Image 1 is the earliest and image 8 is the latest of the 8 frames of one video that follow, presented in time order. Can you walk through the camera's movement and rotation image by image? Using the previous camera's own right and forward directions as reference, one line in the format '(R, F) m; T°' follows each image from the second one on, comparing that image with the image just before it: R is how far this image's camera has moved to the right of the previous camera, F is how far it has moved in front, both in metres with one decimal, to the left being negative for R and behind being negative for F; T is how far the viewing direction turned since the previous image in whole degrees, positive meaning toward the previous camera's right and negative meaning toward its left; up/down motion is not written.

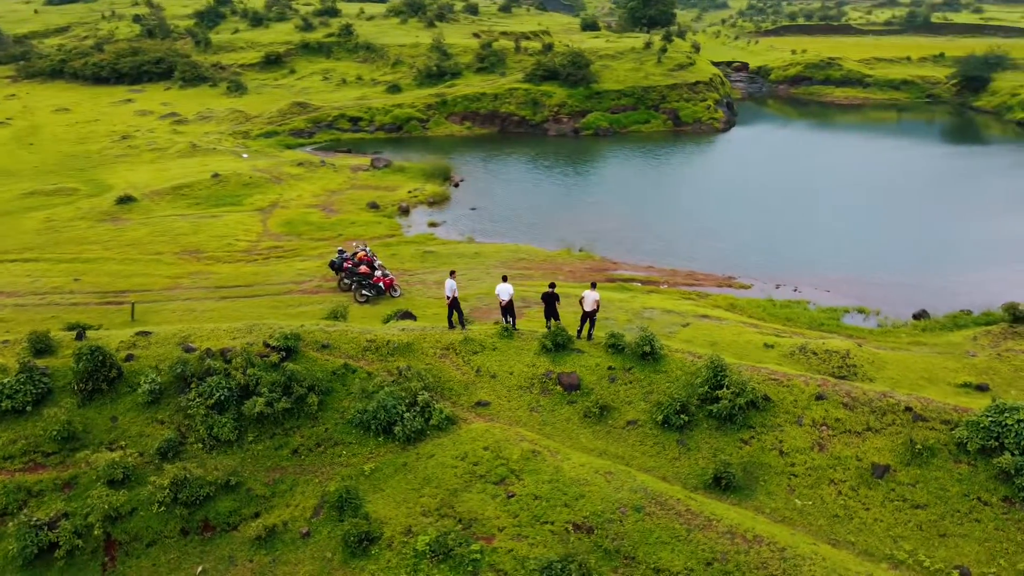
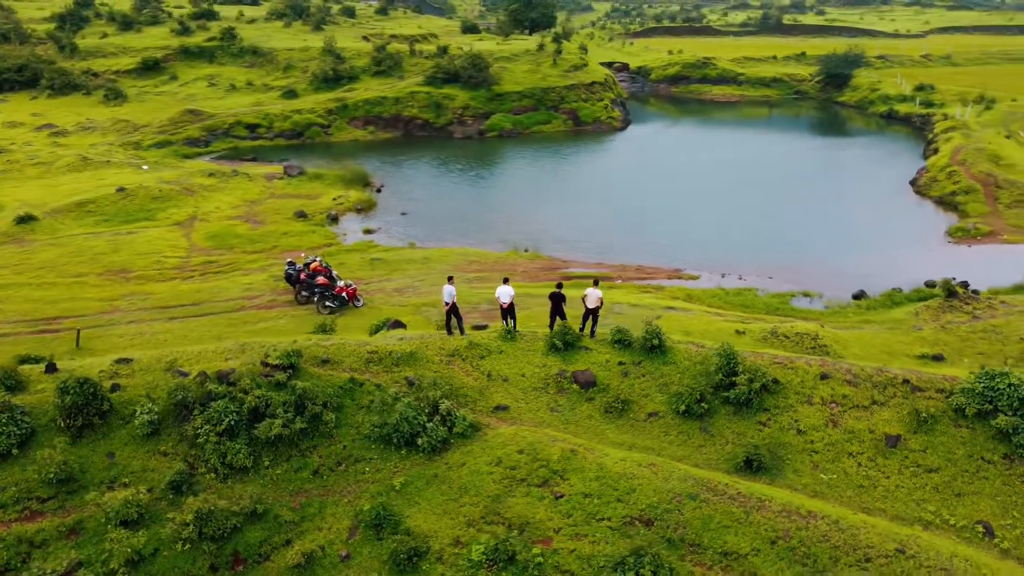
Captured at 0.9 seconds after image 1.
(-3.1, +0.3) m; +9°
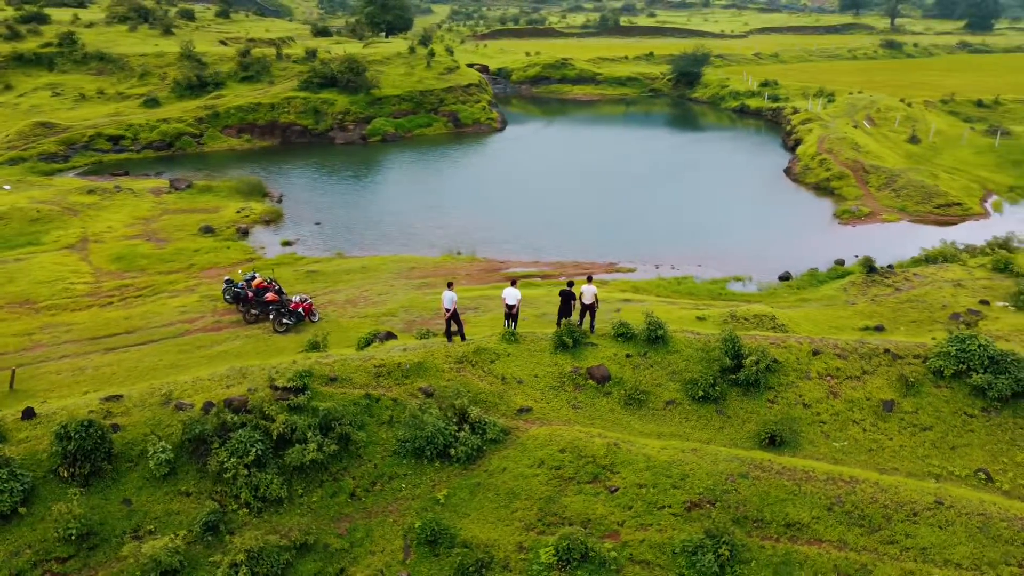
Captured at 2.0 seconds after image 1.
(-3.8, +0.4) m; +11°
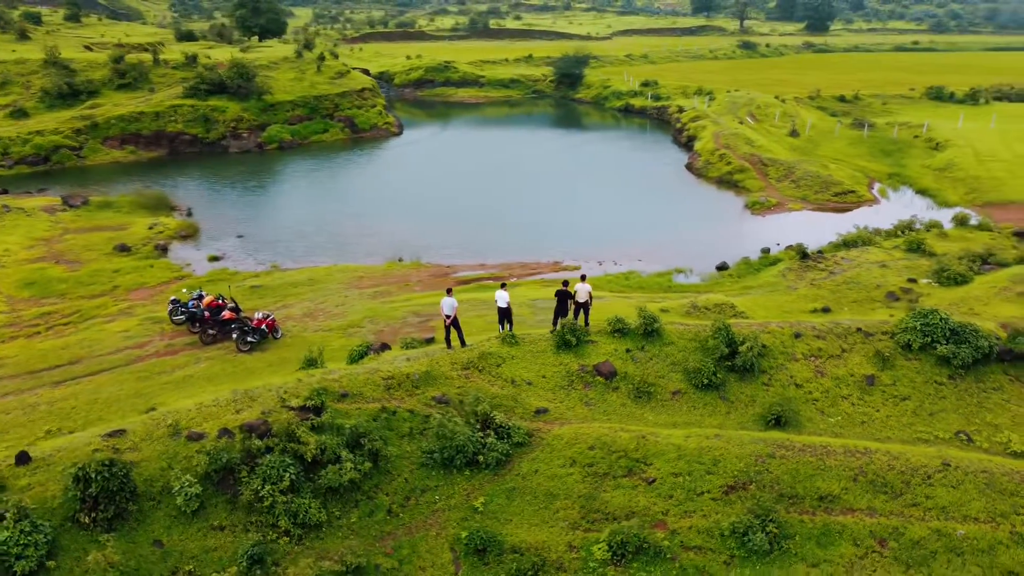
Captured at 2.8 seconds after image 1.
(-3.1, +0.3) m; +9°
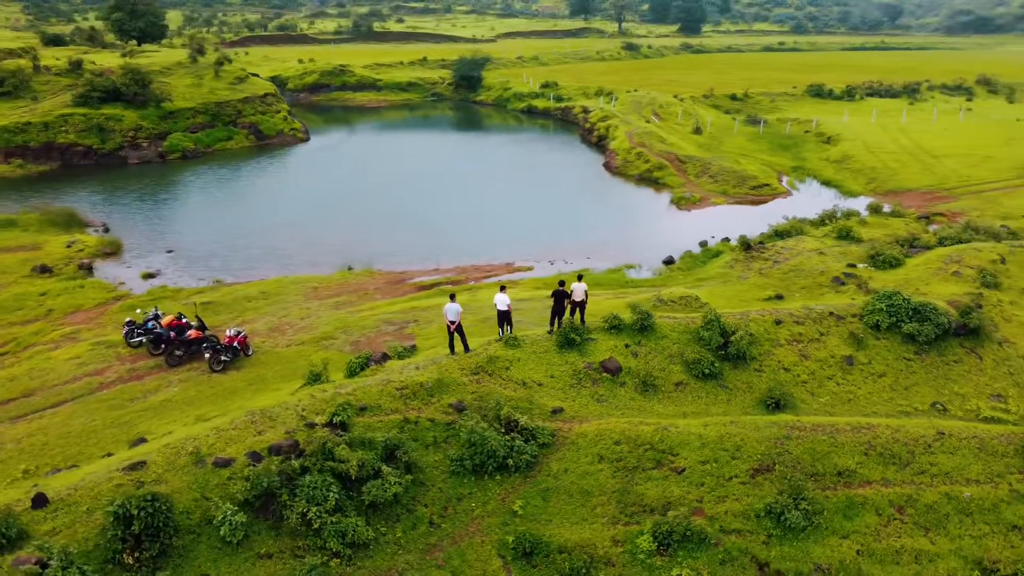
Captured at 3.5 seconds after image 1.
(-2.8, +0.2) m; +8°
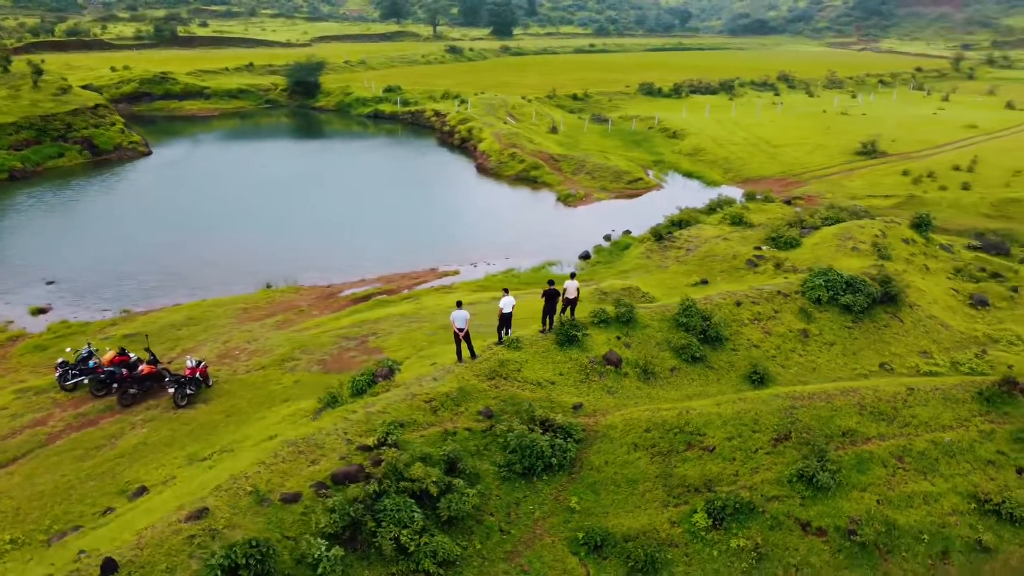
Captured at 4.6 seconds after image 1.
(-4.4, +0.4) m; +13°
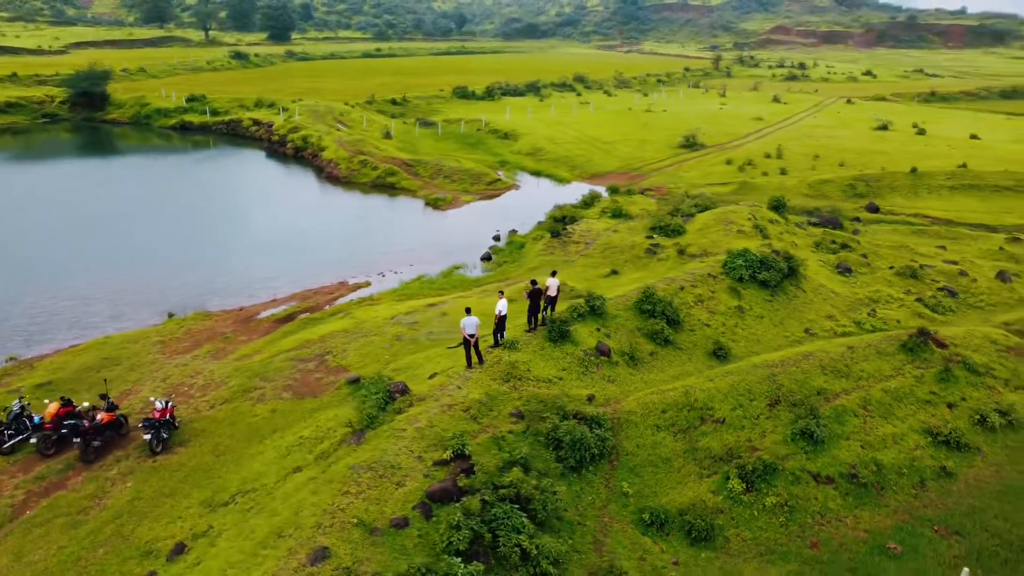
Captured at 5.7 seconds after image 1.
(-5.2, +0.5) m; +15°
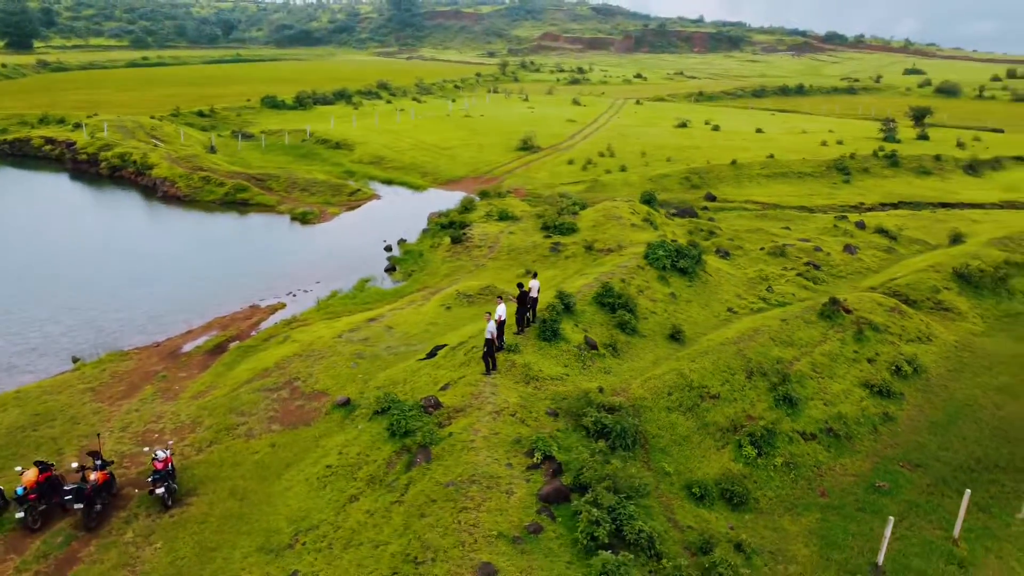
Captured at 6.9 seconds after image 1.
(-5.5, +0.4) m; +16°
